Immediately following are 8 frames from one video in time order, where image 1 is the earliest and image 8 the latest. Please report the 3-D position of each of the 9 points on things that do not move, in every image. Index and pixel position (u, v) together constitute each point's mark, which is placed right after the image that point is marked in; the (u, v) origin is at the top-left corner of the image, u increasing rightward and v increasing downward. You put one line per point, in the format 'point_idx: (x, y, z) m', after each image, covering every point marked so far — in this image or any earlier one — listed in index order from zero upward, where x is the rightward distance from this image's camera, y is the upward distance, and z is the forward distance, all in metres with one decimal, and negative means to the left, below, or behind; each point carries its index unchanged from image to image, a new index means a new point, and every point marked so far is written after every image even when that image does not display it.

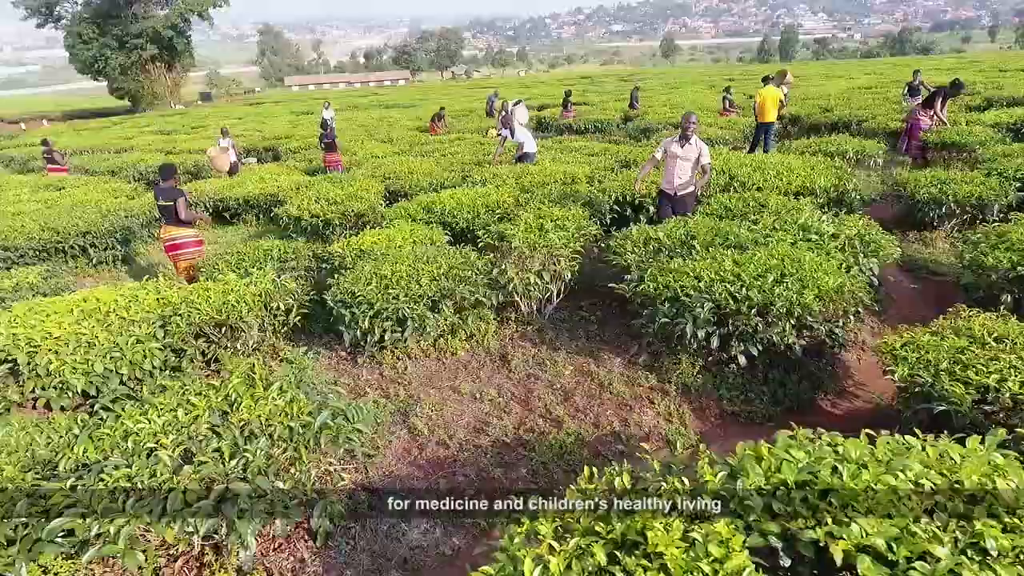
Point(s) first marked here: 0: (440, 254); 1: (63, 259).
0: (-1.0, +0.5, +8.5) m
1: (-8.6, +0.6, +11.9) m
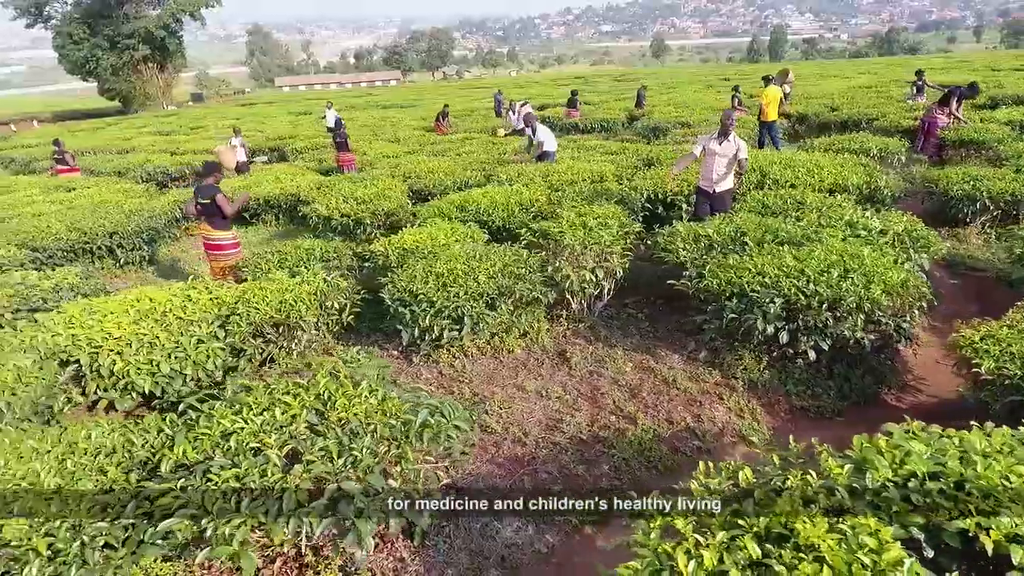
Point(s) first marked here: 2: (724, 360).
0: (-0.3, +0.5, +8.4) m
1: (-8.0, +0.5, +11.7) m
2: (+2.4, -0.8, +7.0) m
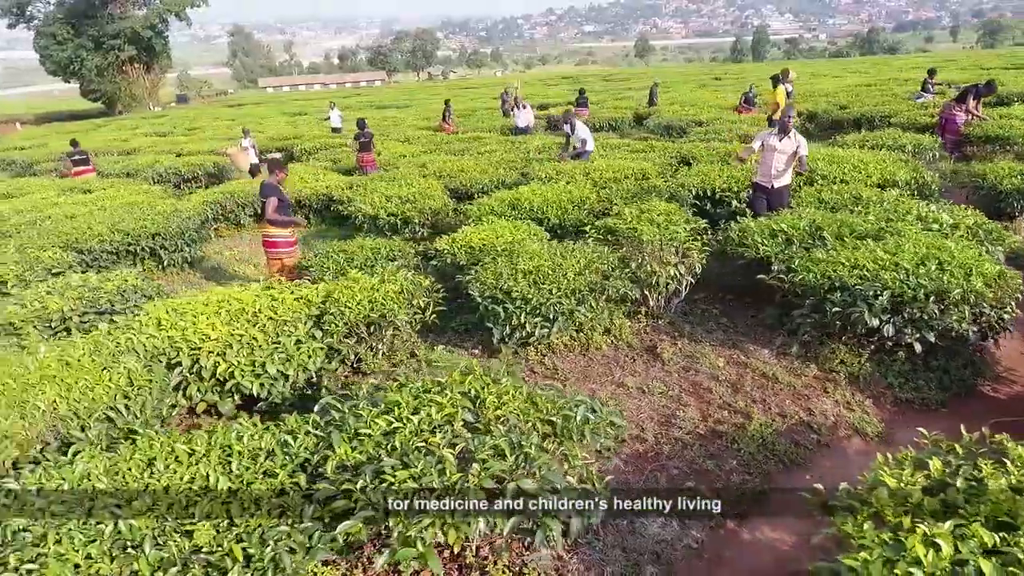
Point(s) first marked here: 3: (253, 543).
0: (+0.7, +0.5, +8.4) m
1: (-7.0, +0.5, +11.5) m
2: (+3.5, -0.7, +7.0) m
3: (-1.5, -1.5, +3.6) m
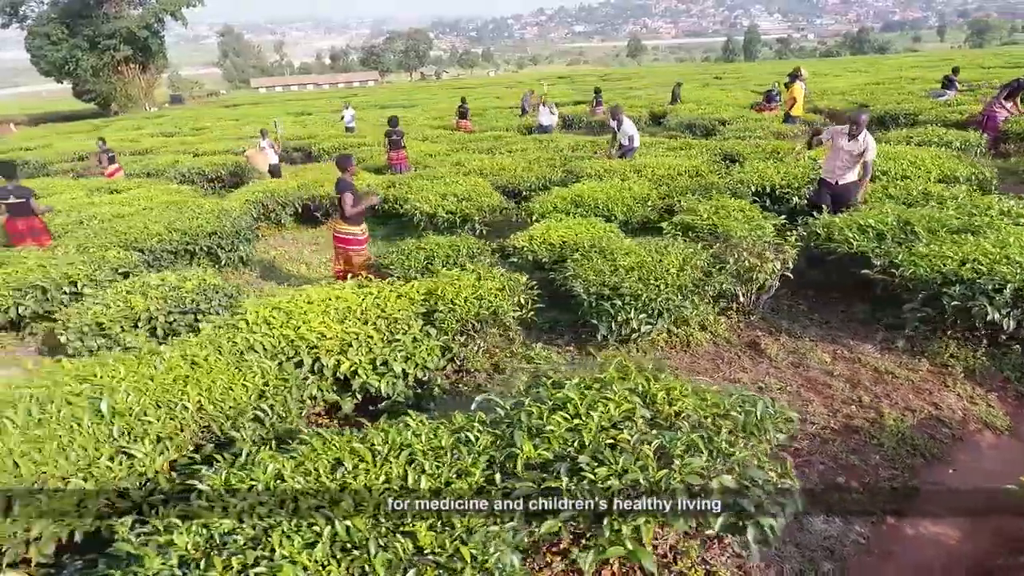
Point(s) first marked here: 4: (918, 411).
0: (+1.9, +0.6, +8.3) m
1: (-5.8, +0.5, +11.3) m
2: (+4.7, -0.7, +7.0) m
3: (-0.2, -1.4, +3.5) m
4: (+4.0, -1.2, +6.1) m
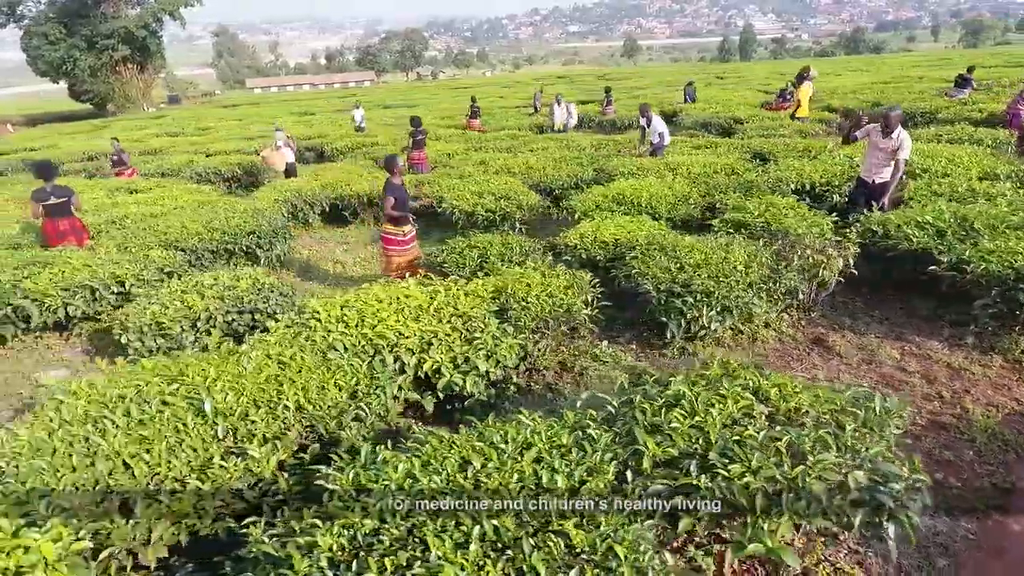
0: (+2.7, +0.6, +8.3) m
1: (-5.1, +0.5, +11.2) m
2: (+5.5, -0.6, +7.0) m
3: (+0.6, -1.4, +3.5) m
4: (+4.8, -1.2, +6.1) m
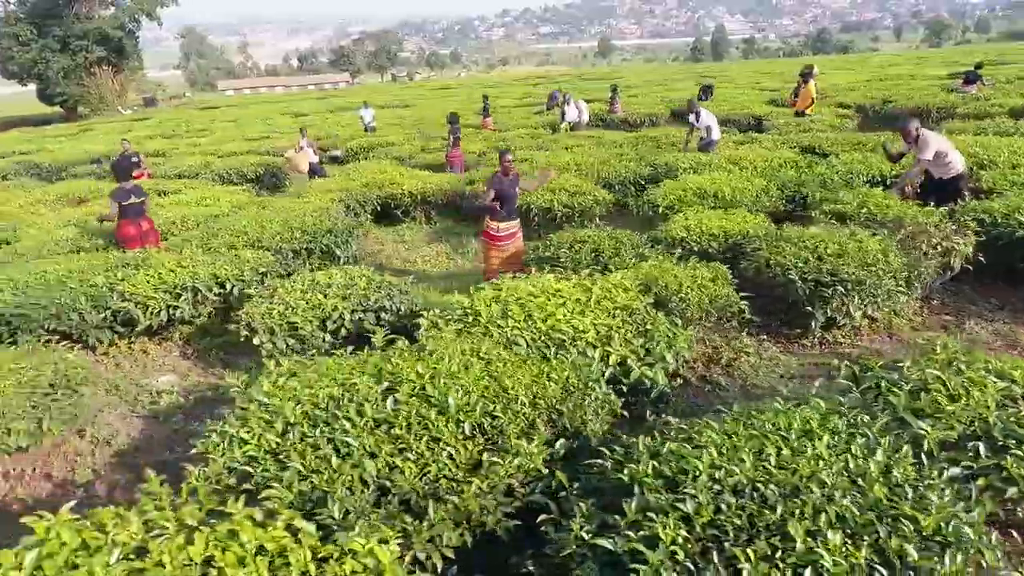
0: (+4.4, +0.8, +8.4) m
1: (-3.6, +0.5, +11.0) m
2: (+7.2, -0.4, +7.2) m
3: (+2.5, -1.3, +3.4) m
4: (+6.6, -1.0, +6.2) m
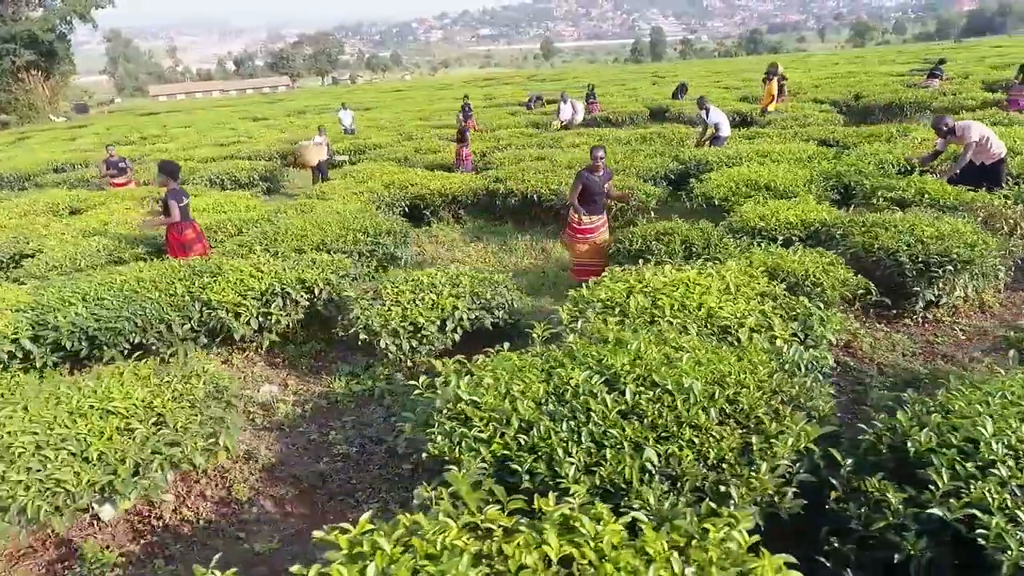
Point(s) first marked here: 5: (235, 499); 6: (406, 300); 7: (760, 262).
0: (+5.7, +1.0, +8.8) m
1: (-2.4, +0.4, +10.7) m
2: (+8.7, -0.1, +7.8) m
3: (+4.3, -1.1, +3.7) m
4: (+8.1, -0.6, +6.8) m
5: (-2.5, -1.9, +5.6) m
6: (-1.3, -0.2, +7.6) m
7: (+3.0, +0.3, +7.5) m
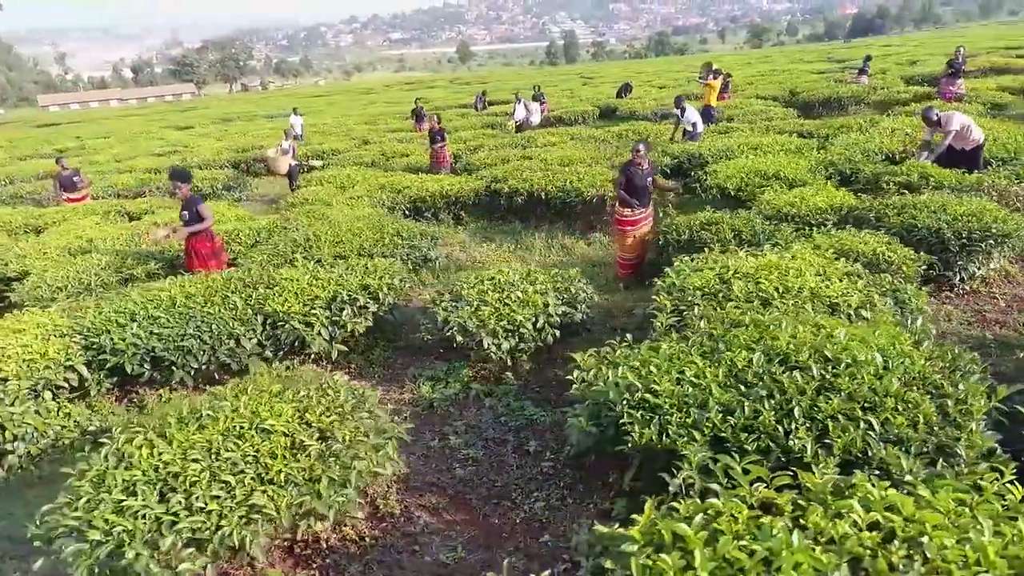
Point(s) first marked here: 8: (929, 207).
0: (+6.5, +1.4, +9.5) m
1: (-1.7, +0.4, +10.4) m
2: (+9.6, +0.5, +8.9) m
3: (+5.9, -0.7, +4.3) m
4: (+9.2, -0.1, +7.9) m
5: (-1.1, -1.9, +5.4) m
6: (-0.3, -0.2, +7.5) m
7: (+4.0, +0.6, +7.9) m
8: (+6.1, +1.2, +9.0) m
